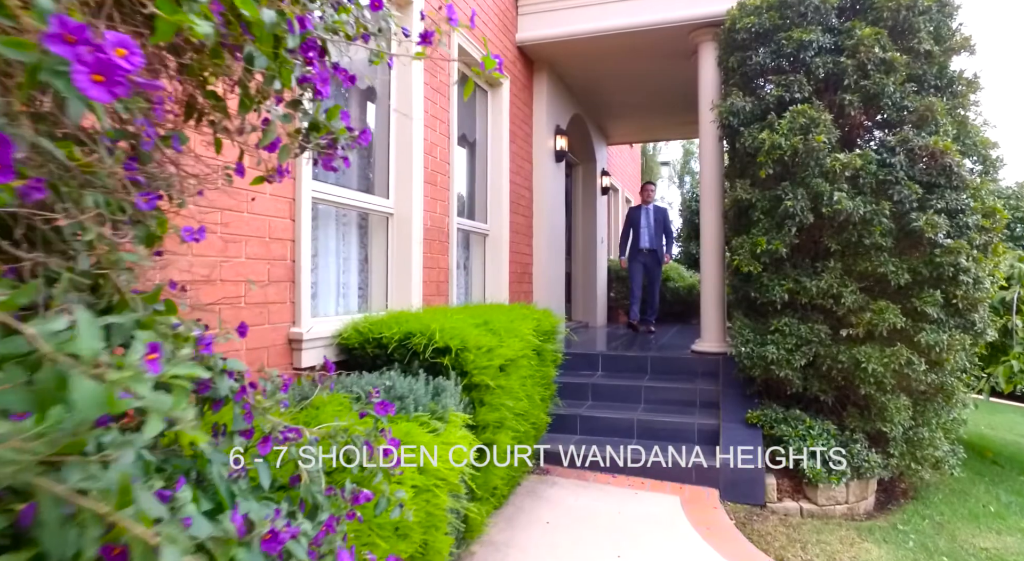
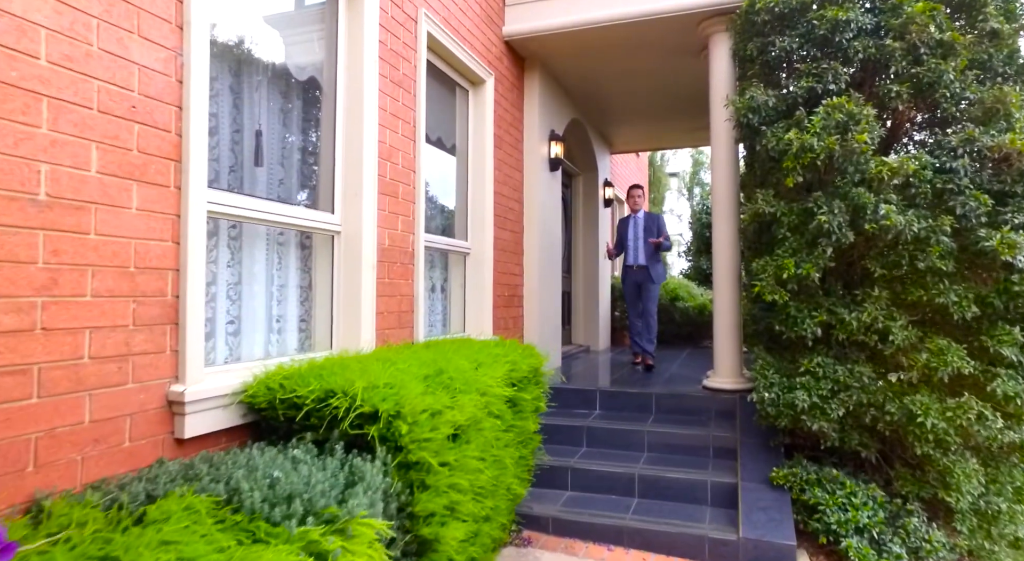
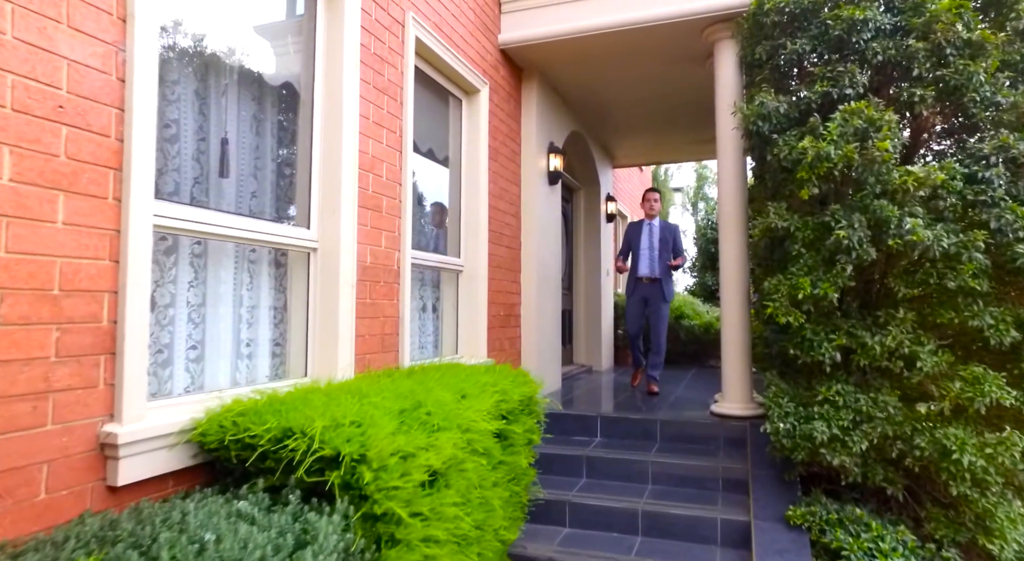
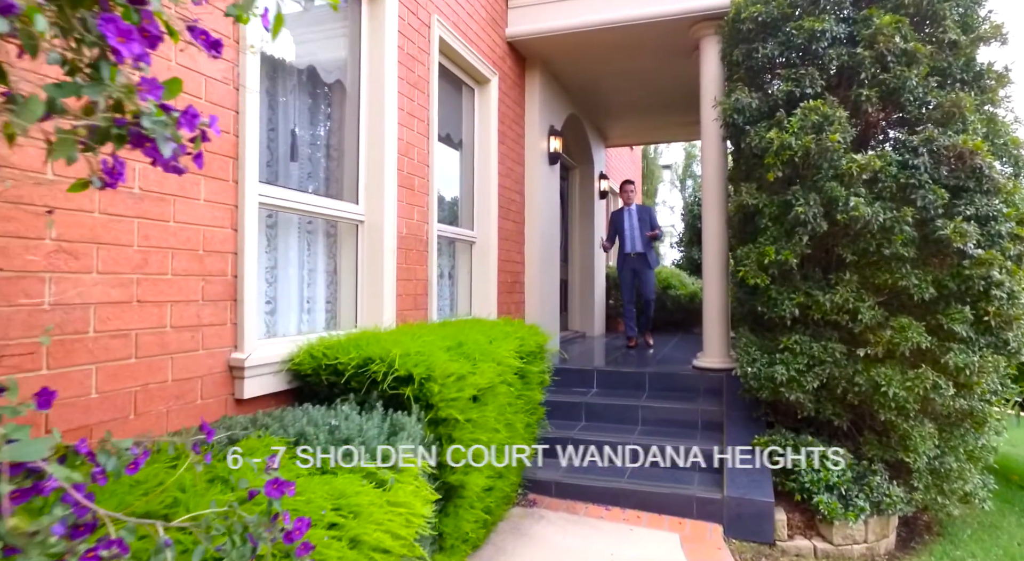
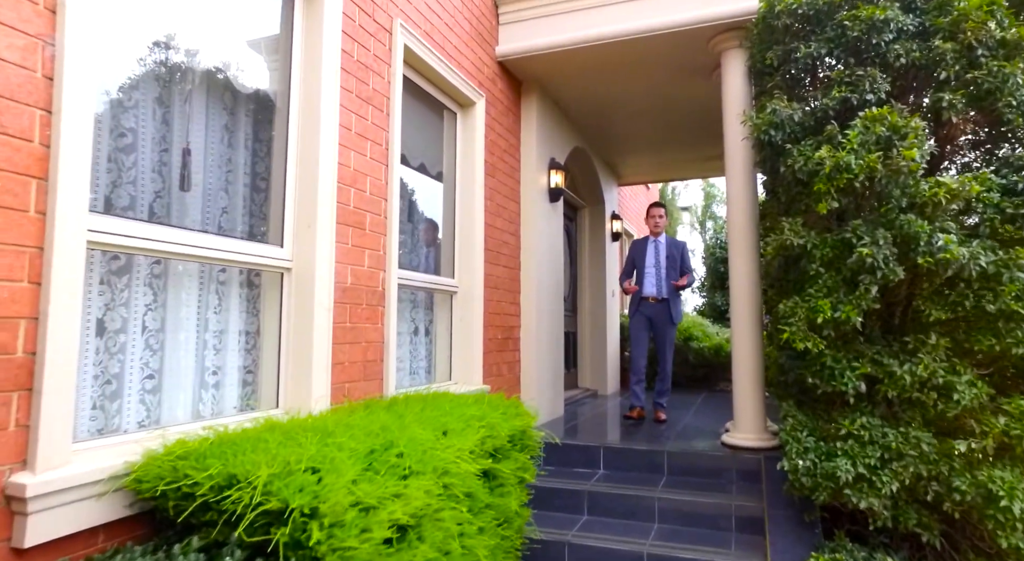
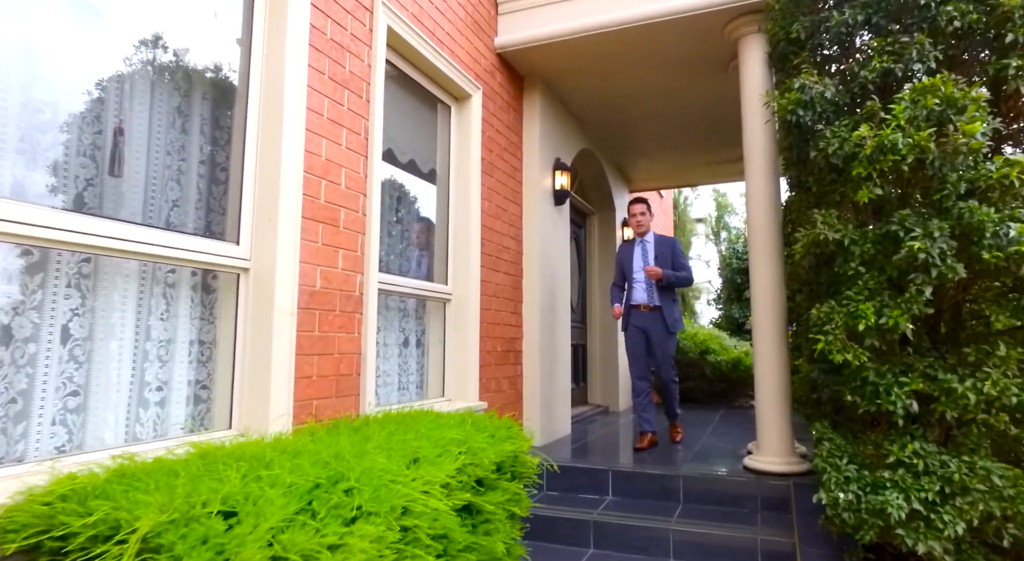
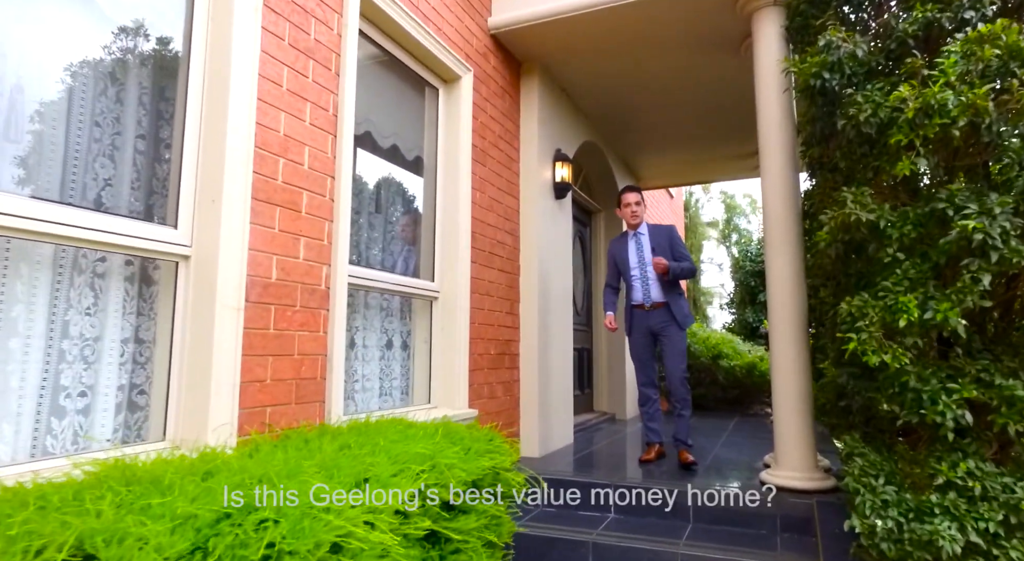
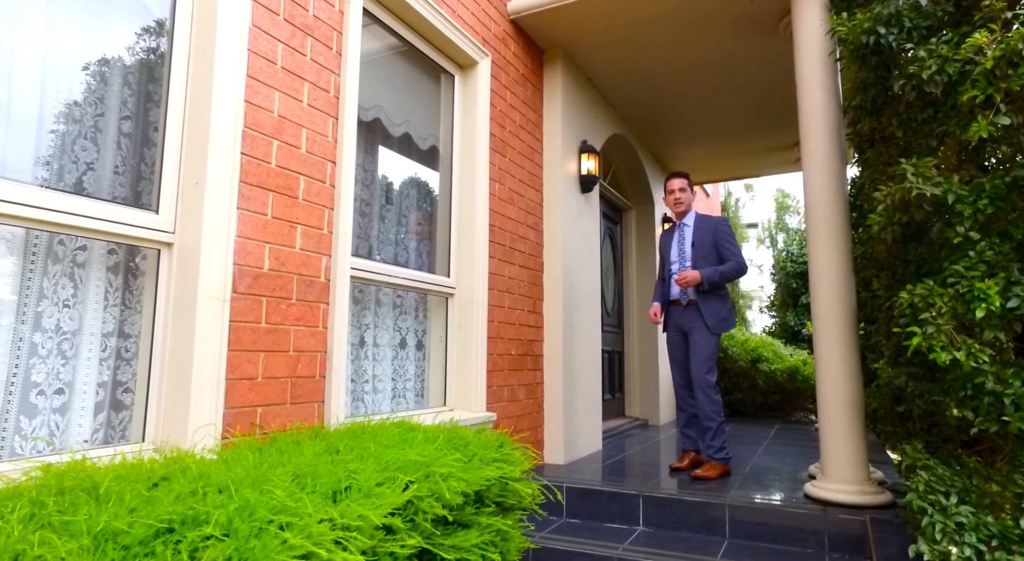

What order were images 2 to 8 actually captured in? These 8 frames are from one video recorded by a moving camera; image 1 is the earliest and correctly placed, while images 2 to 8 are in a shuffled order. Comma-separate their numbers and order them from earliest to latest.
4, 2, 3, 5, 6, 7, 8
